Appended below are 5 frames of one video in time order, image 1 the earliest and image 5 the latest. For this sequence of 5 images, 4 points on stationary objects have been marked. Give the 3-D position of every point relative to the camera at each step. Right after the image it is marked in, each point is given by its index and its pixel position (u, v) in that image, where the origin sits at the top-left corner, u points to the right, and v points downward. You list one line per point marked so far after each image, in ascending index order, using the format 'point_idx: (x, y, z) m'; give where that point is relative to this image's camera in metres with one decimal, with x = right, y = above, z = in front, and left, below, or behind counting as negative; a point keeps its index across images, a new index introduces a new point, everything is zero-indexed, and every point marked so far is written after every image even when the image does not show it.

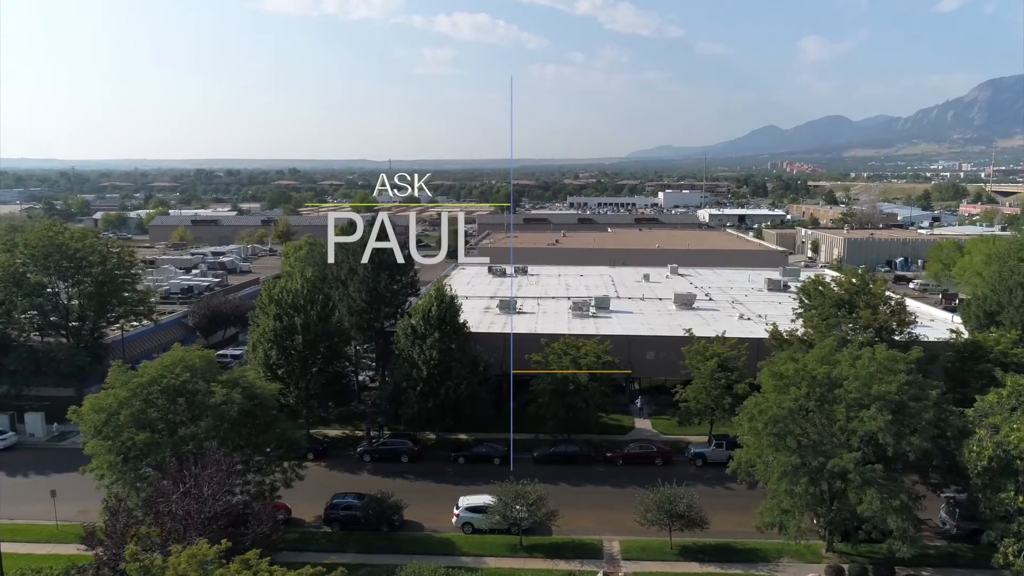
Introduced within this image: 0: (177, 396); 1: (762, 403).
0: (-8.8, -2.8, +18.7) m
1: (+6.2, -2.9, +18.1) m
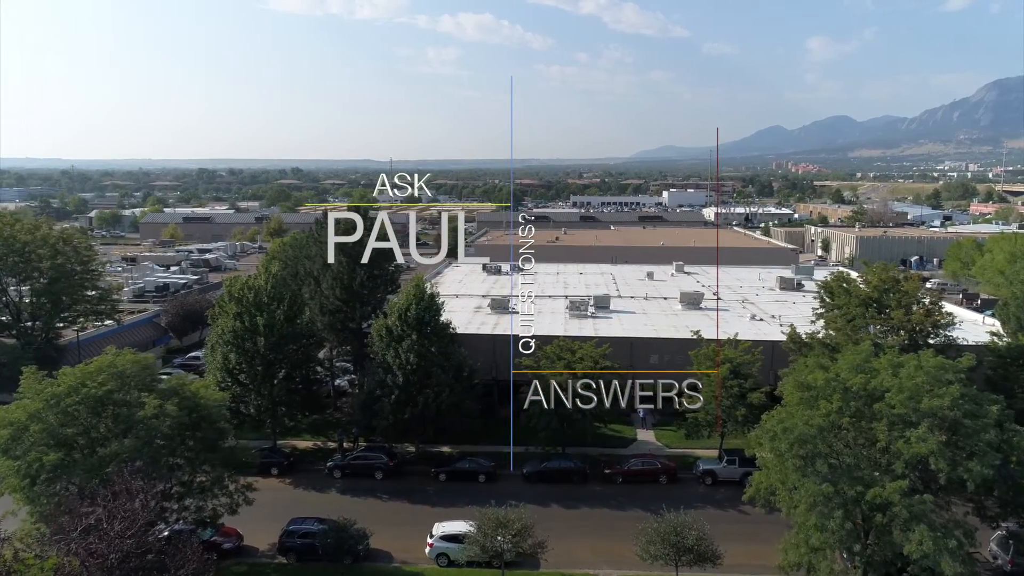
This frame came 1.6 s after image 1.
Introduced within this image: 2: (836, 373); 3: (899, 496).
0: (-9.2, -2.7, +16.0) m
1: (+5.8, -2.8, +15.3) m
2: (+7.1, -1.9, +15.6) m
3: (+7.2, -3.8, +13.2) m
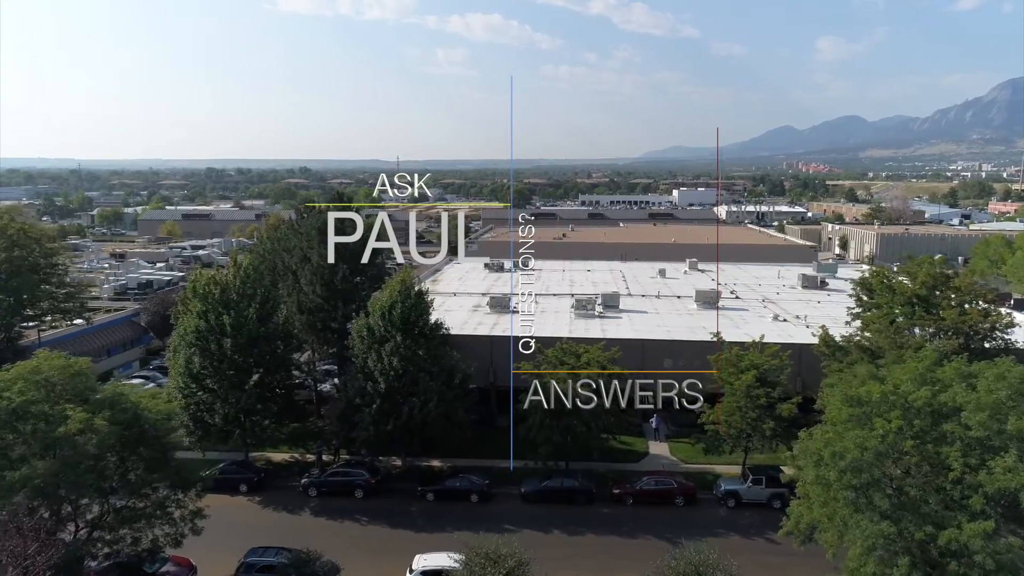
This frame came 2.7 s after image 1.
0: (-9.4, -2.5, +13.6) m
1: (+5.6, -2.7, +12.7) m
2: (+6.9, -1.8, +12.9) m
3: (+7.0, -3.7, +10.6) m
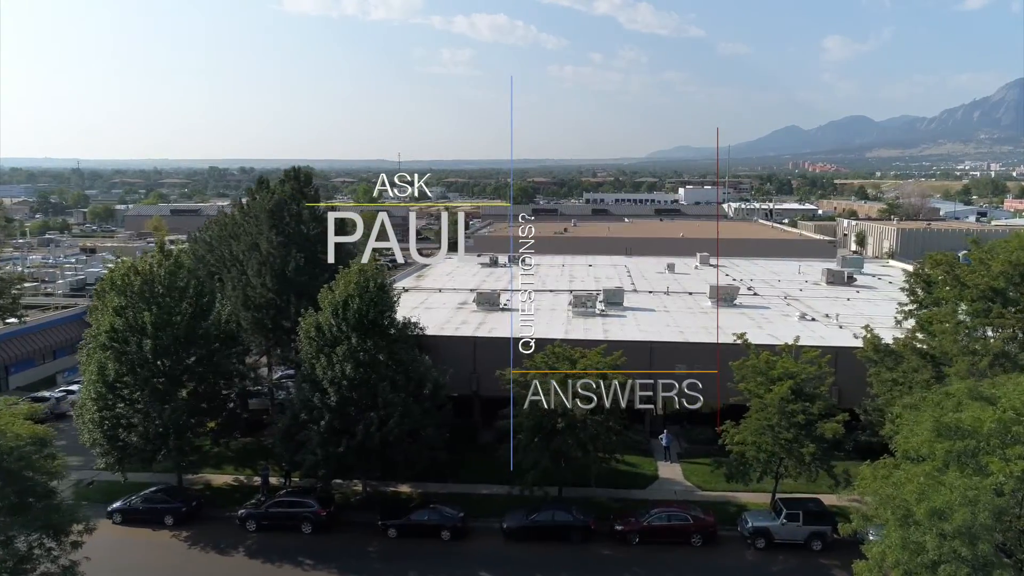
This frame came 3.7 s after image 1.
0: (-9.9, -2.3, +10.0) m
1: (+5.1, -2.5, +9.0) m
2: (+6.4, -1.5, +9.3) m
3: (+6.4, -3.5, +6.9) m
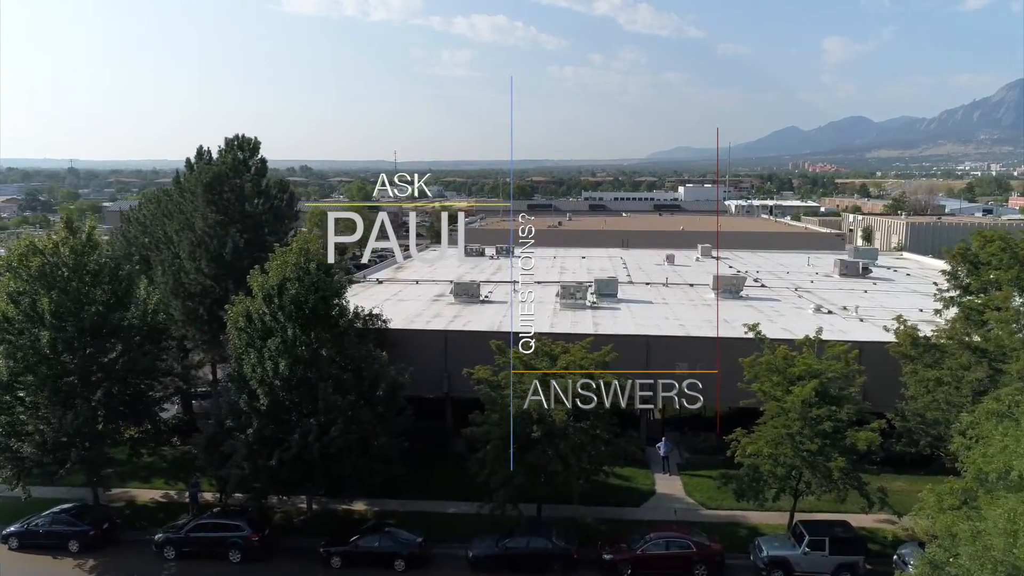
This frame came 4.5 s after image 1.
0: (-10.5, -2.0, +7.3) m
1: (+4.5, -2.1, +6.3) m
2: (+5.7, -1.2, +6.5) m
3: (+5.8, -3.2, +4.2) m
